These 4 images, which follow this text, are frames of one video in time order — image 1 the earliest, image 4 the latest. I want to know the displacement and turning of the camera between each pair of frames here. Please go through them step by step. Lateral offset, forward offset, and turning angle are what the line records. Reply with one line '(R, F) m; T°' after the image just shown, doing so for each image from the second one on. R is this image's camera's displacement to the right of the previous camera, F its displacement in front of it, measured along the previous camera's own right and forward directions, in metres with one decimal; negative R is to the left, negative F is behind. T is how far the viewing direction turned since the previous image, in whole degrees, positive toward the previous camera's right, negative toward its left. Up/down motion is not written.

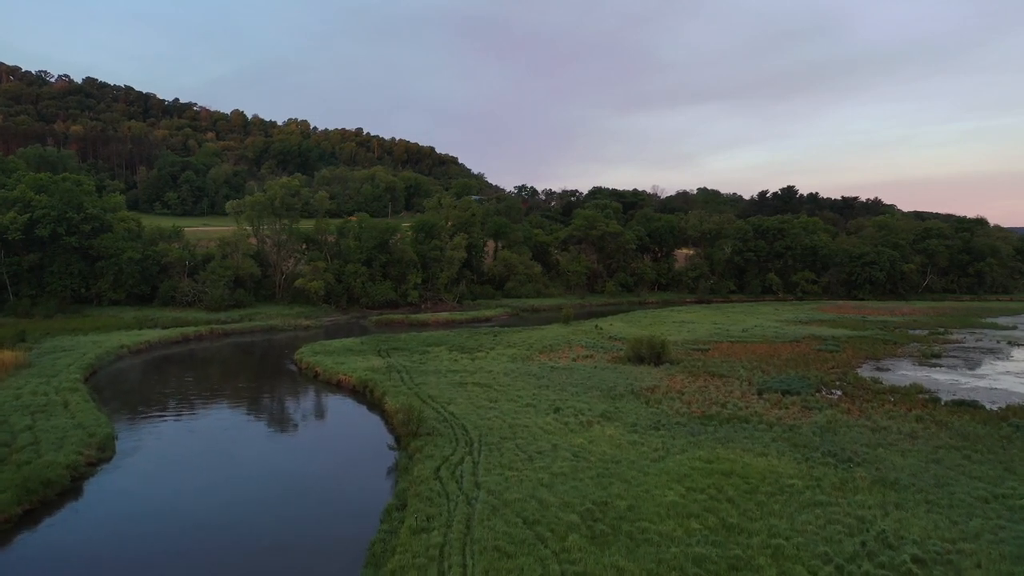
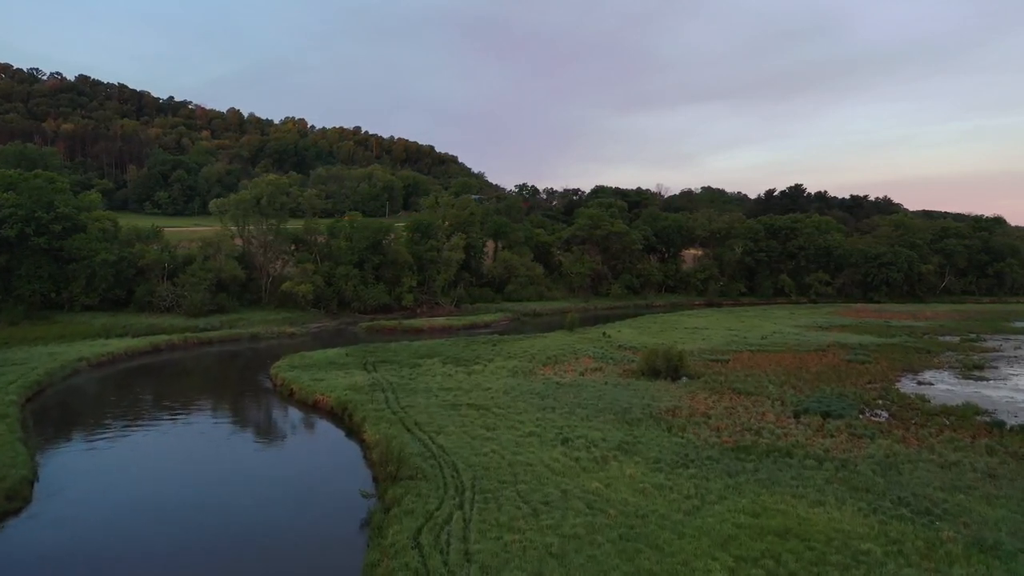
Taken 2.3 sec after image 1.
(0.0, +3.3) m; 0°
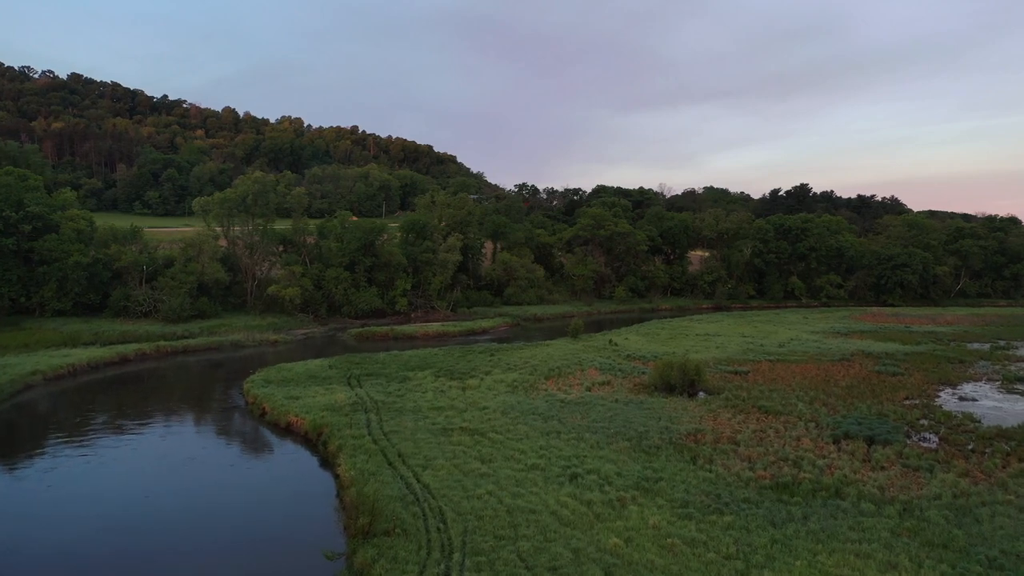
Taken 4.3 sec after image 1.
(0.0, +2.9) m; 0°
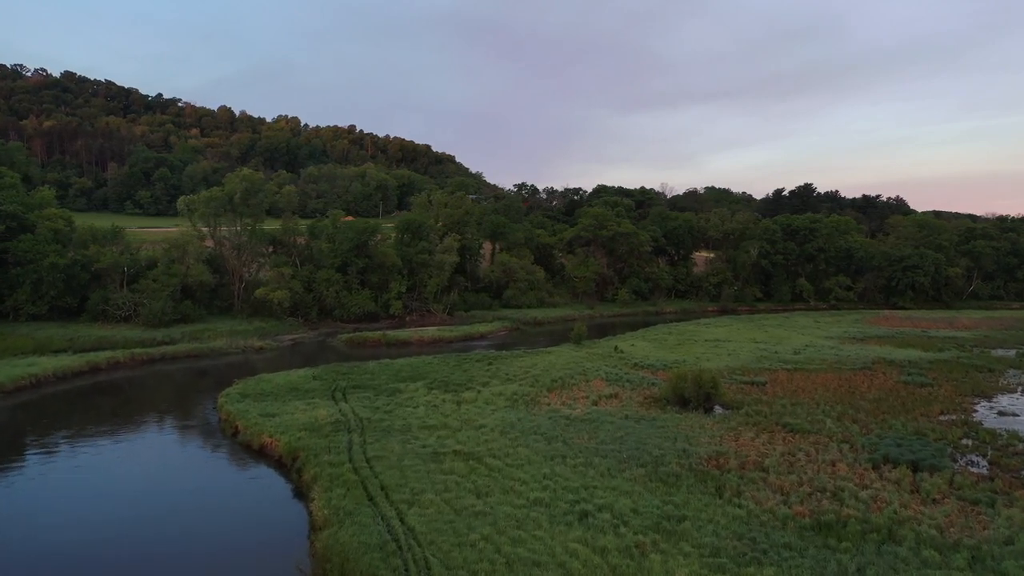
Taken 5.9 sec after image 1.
(0.0, +2.2) m; 0°
